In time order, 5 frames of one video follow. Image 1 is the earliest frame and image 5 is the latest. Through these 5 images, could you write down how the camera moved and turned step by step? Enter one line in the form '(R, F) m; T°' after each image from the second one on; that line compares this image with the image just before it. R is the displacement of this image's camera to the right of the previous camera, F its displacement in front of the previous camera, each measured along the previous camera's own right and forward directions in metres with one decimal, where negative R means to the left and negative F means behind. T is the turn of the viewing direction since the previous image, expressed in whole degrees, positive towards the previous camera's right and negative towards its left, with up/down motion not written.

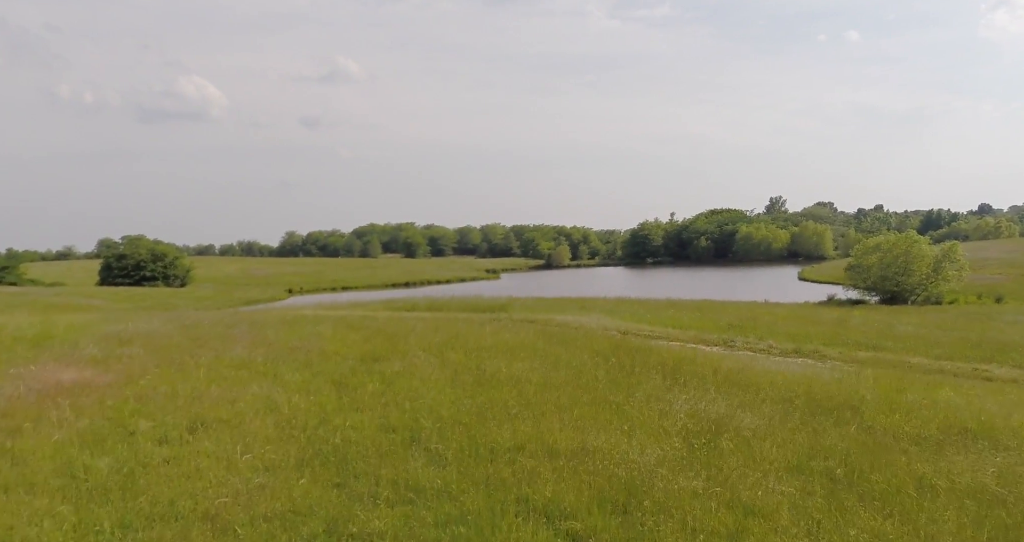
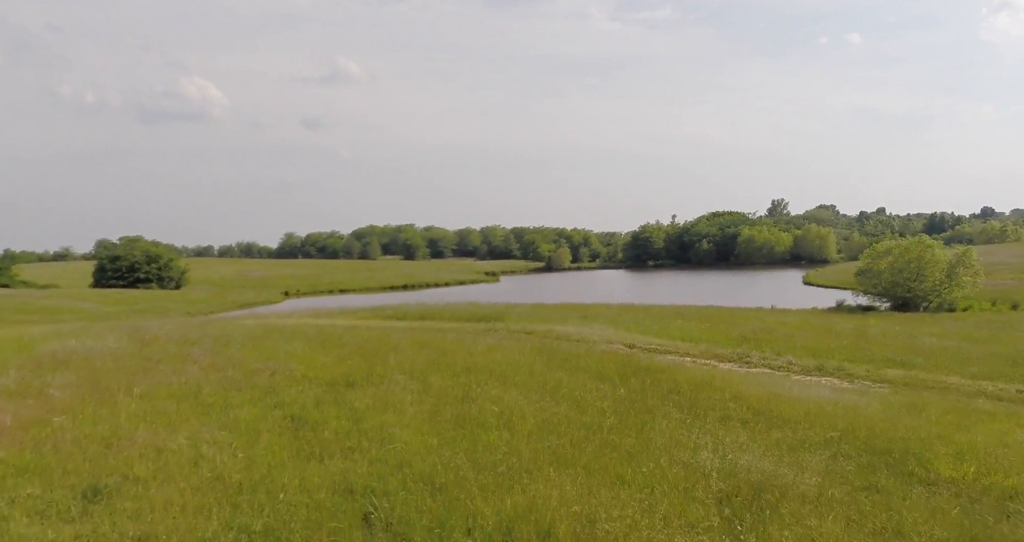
(+0.1, +2.5) m; 0°
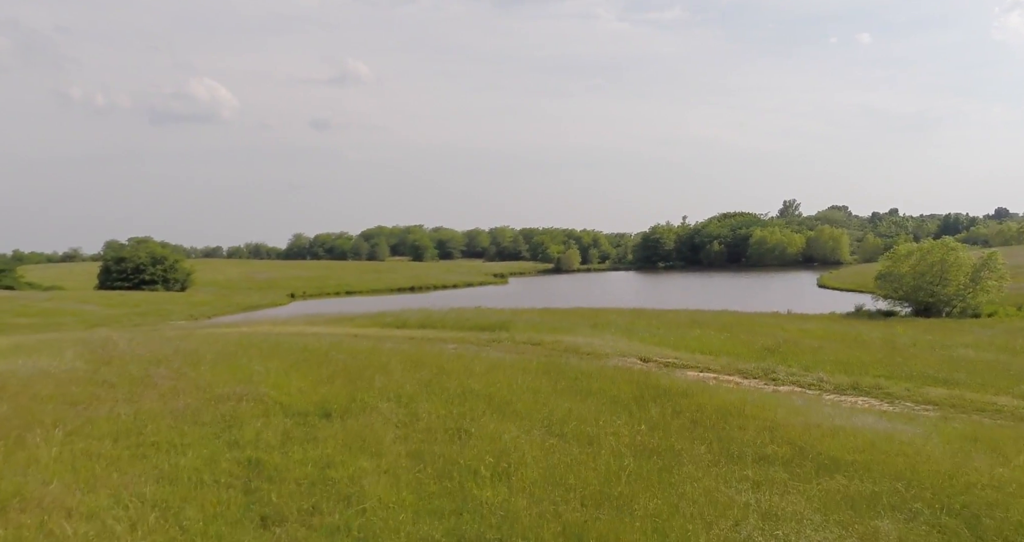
(+0.1, +2.2) m; -1°
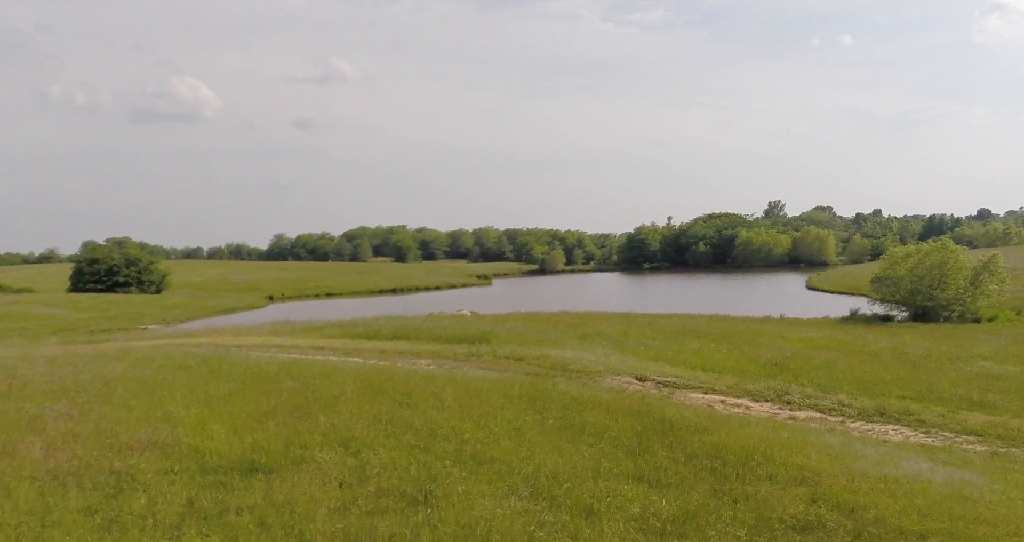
(+0.1, +3.0) m; +1°
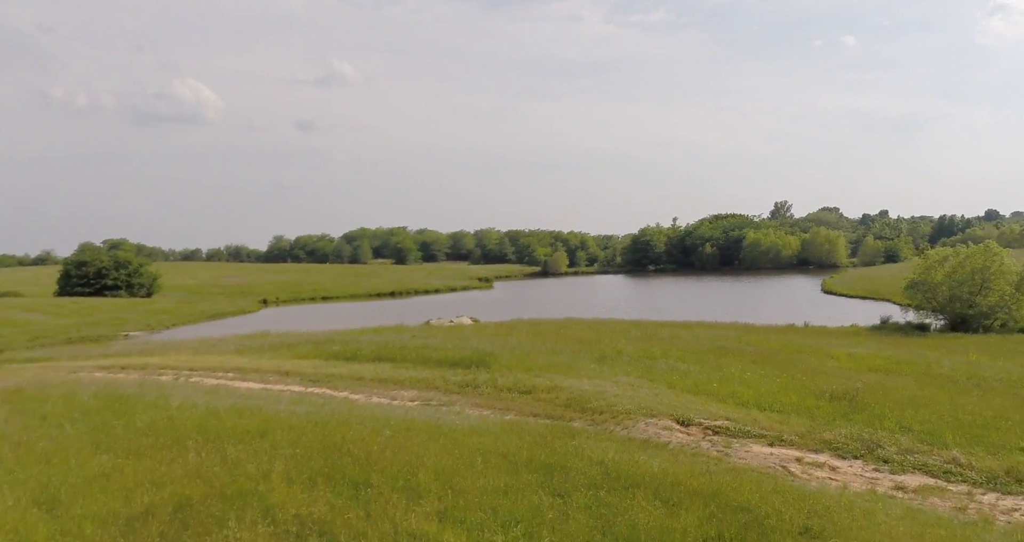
(-0.1, +5.4) m; 0°
